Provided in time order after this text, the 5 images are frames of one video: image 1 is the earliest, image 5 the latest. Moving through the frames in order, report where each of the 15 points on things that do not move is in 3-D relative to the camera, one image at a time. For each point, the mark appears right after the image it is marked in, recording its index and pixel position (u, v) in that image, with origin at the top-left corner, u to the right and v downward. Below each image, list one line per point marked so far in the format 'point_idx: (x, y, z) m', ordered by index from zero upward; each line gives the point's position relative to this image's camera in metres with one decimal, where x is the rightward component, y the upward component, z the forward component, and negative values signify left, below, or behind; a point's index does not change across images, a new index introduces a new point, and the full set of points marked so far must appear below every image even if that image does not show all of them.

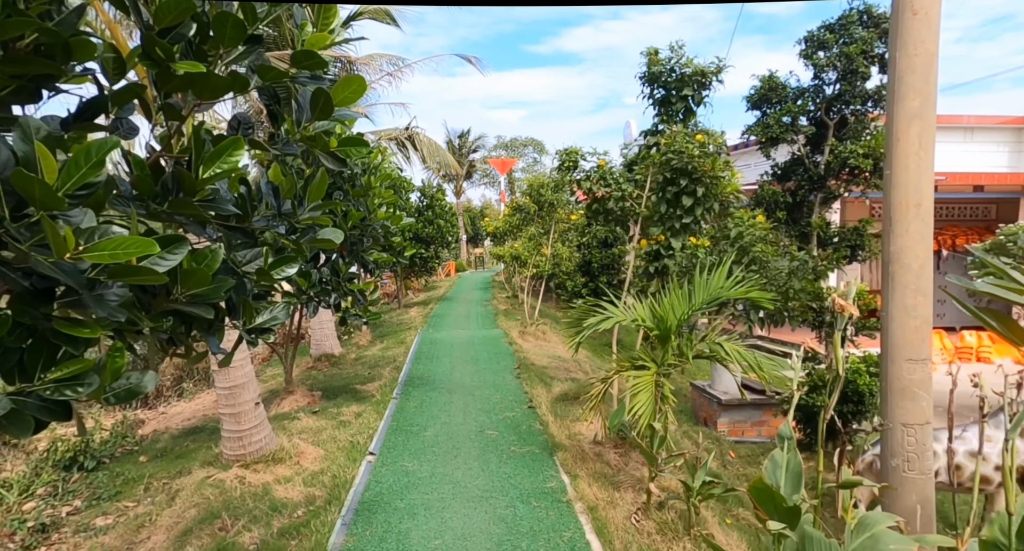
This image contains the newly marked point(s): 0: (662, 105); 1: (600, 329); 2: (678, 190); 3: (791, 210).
0: (+1.3, +1.5, +4.5) m
1: (+0.6, -0.4, +3.3) m
2: (+1.2, +0.6, +3.7) m
3: (+3.1, +0.7, +5.6) m
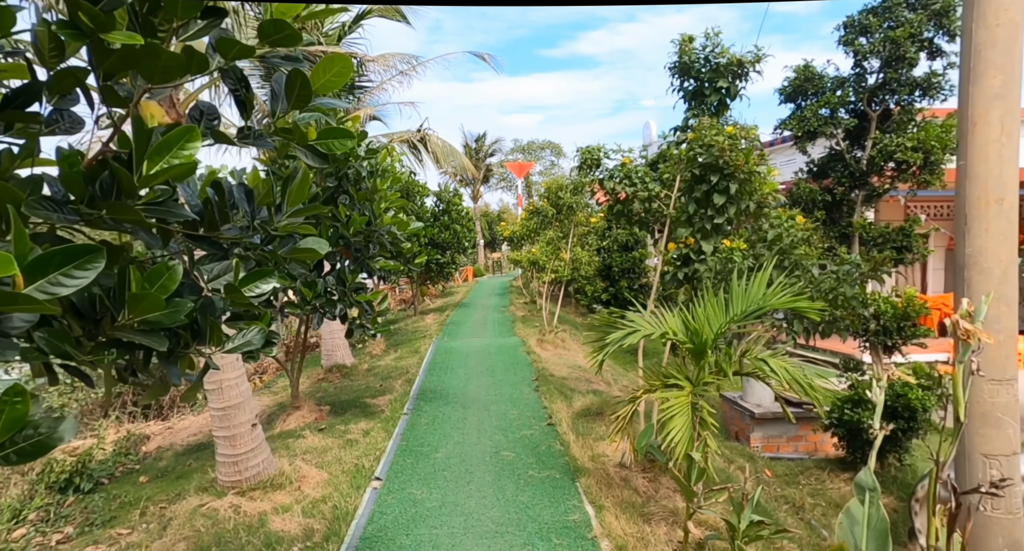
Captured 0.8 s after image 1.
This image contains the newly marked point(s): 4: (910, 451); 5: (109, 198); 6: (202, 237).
0: (+1.4, +1.4, +4.1) m
1: (+0.7, -0.4, +3.0) m
2: (+1.3, +0.6, +3.3) m
3: (+3.2, +0.7, +5.2) m
4: (+3.6, -1.6, +4.6) m
5: (-1.0, +0.2, +1.3) m
6: (-0.9, +0.1, +1.5) m
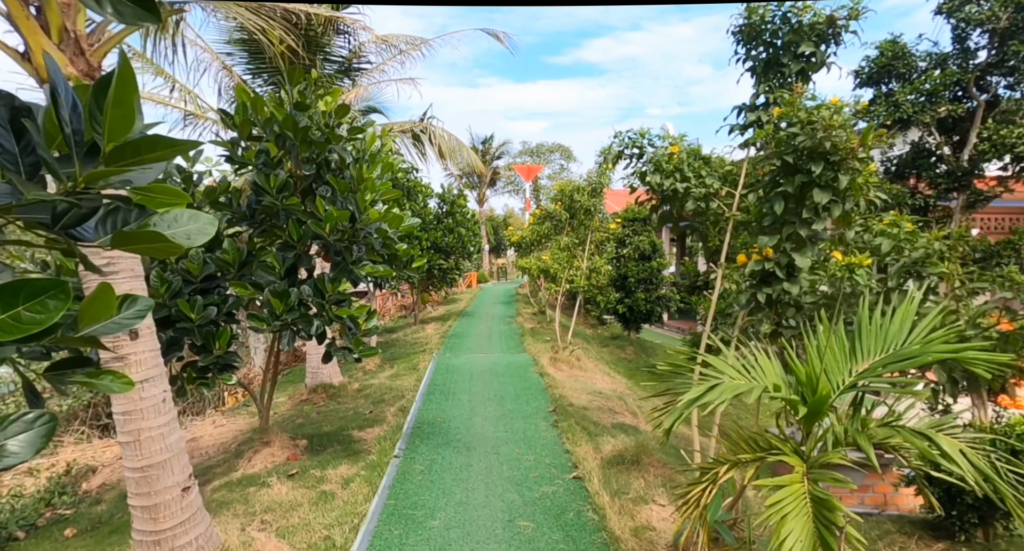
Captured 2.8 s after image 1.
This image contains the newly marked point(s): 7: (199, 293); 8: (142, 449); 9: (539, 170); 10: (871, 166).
0: (+1.6, +1.3, +3.2) m
1: (+0.8, -0.5, +2.1) m
2: (+1.4, +0.5, +2.5) m
3: (+3.4, +0.5, +4.3) m
4: (+3.7, -1.8, +3.7) m
5: (-0.9, +0.2, +0.4) m
6: (-0.8, +0.1, +0.7) m
7: (-2.2, -0.1, +3.6) m
8: (-1.7, -0.8, +2.4) m
9: (+0.9, +3.6, +17.6) m
10: (+1.7, +0.5, +2.5) m
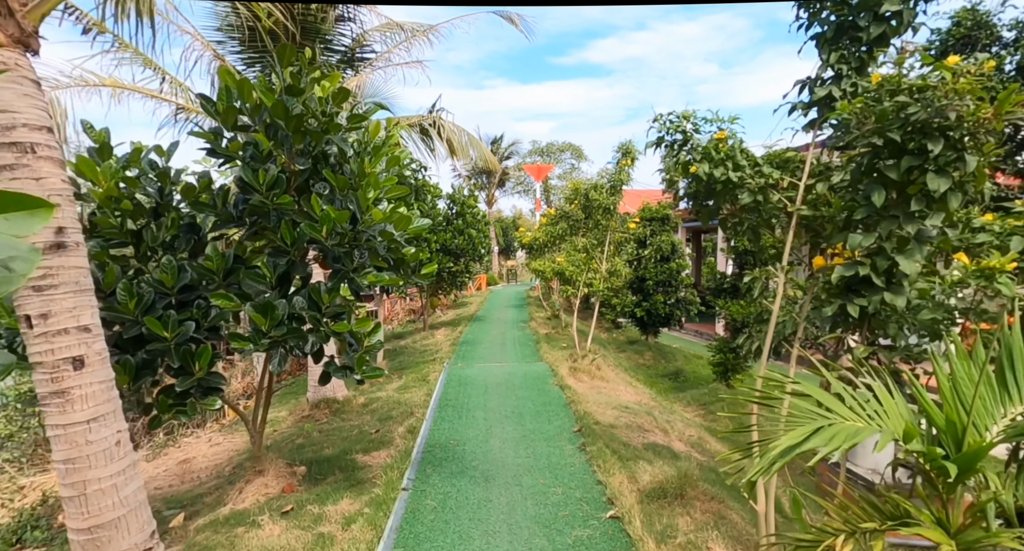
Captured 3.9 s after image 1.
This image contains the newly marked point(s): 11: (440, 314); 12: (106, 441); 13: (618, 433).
0: (+1.7, +1.3, +2.7) m
1: (+0.9, -0.5, +1.6) m
2: (+1.5, +0.4, +2.0) m
3: (+3.6, +0.5, +3.8) m
4: (+3.9, -1.8, +3.2) m
5: (-0.8, +0.1, 0.0) m
6: (-0.7, 0.0, +0.2) m
7: (-2.1, -0.2, +3.1) m
8: (-1.6, -0.9, +1.9) m
9: (+1.3, +3.6, +17.1) m
10: (+1.9, +0.5, +2.0) m
11: (-2.1, -1.1, +14.8) m
12: (-1.5, -0.7, +1.9) m
13: (+1.0, -1.4, +4.6) m
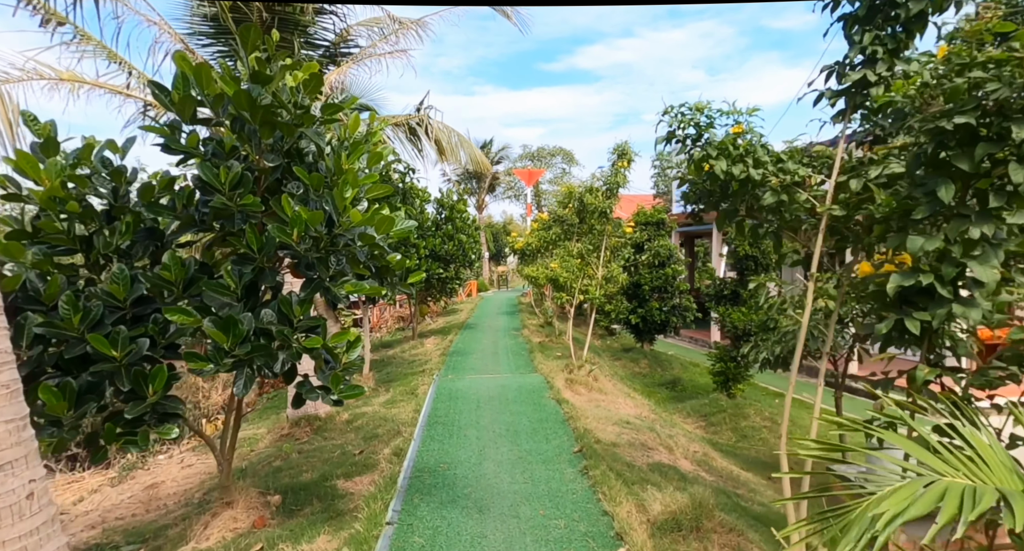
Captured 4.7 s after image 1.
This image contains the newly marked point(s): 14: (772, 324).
0: (+1.7, +1.2, +2.5) m
1: (+0.9, -0.6, +1.3) m
2: (+1.5, +0.4, +1.7) m
3: (+3.5, +0.4, +3.5) m
4: (+3.9, -1.8, +2.9) m
5: (-0.8, +0.1, -0.4) m
6: (-0.7, 0.0, -0.2) m
7: (-2.1, -0.2, +2.8) m
8: (-1.6, -0.9, +1.6) m
9: (+1.0, +3.4, +16.8) m
10: (+1.9, +0.5, +1.7) m
11: (-2.3, -1.3, +14.4) m
12: (-1.5, -0.7, +1.6) m
13: (+0.9, -1.5, +4.3) m
14: (+2.6, -0.5, +5.1) m
